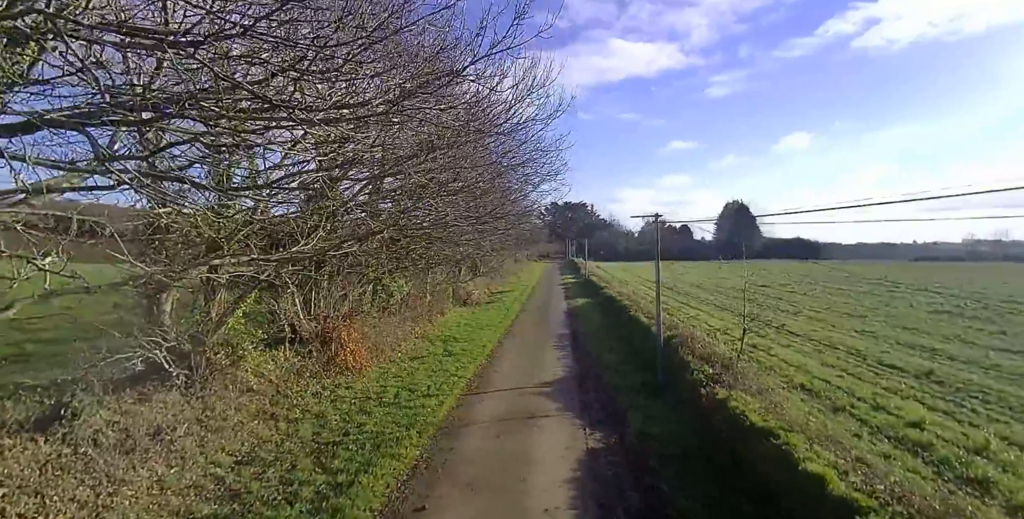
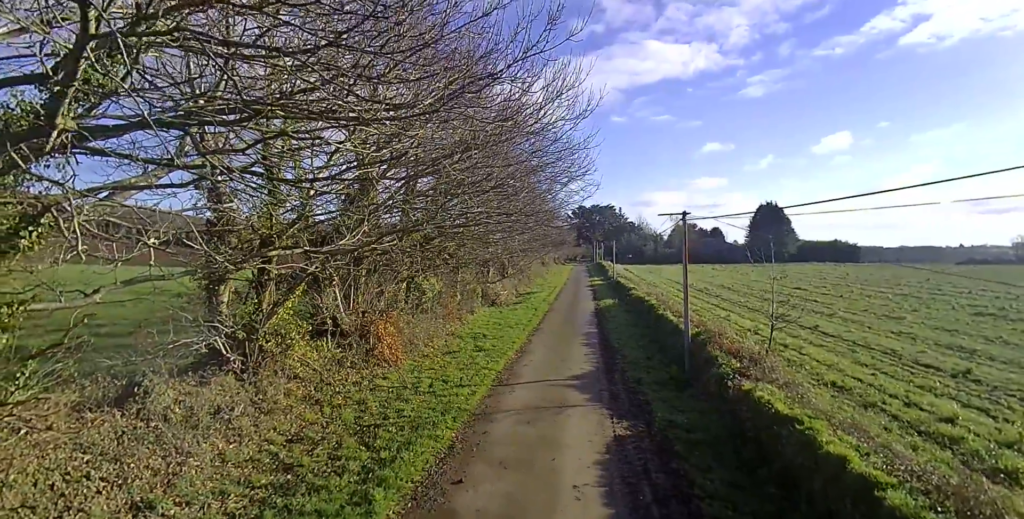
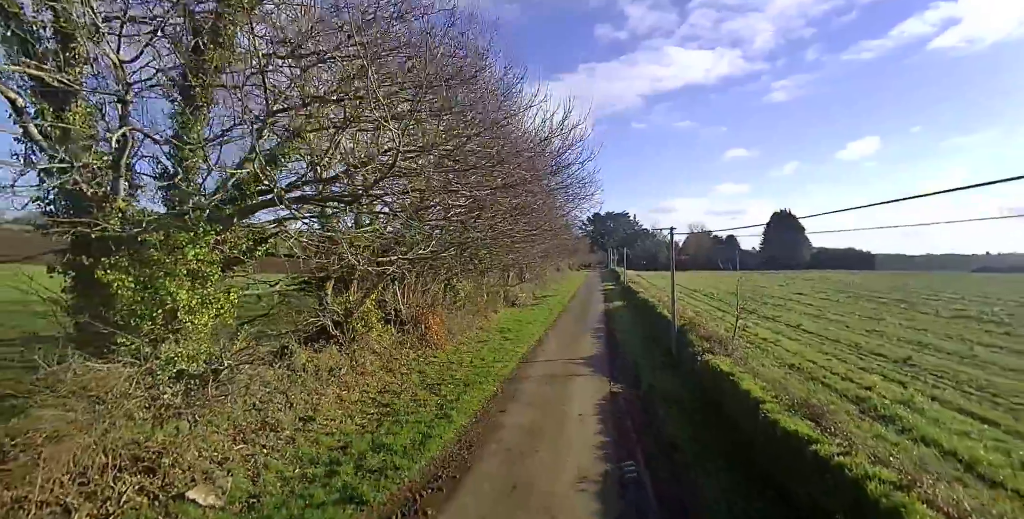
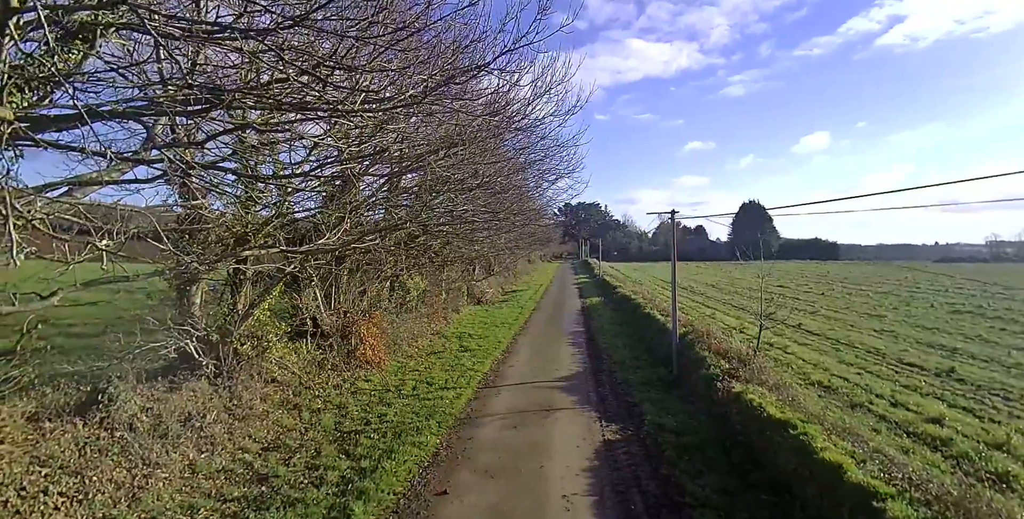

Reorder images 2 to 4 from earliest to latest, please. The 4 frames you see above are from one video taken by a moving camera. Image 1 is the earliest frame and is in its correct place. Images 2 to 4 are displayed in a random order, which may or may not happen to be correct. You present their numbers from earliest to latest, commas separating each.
4, 2, 3
